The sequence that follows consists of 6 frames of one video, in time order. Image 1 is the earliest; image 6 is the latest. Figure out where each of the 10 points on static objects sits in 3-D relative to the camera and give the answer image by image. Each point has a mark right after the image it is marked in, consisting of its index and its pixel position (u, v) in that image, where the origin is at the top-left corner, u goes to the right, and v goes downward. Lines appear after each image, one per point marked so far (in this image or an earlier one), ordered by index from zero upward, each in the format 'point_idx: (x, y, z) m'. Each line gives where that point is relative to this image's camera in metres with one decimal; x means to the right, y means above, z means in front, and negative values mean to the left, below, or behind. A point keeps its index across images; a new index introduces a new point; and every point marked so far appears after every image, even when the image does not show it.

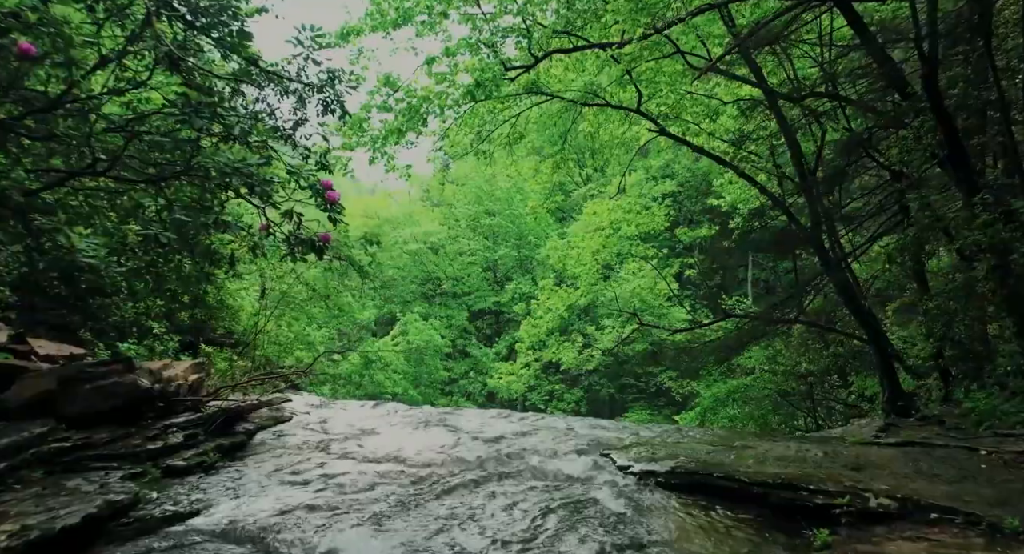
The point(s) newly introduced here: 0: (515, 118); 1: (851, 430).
0: (0.0, +1.9, +9.1) m
1: (+3.7, -1.7, +8.3) m
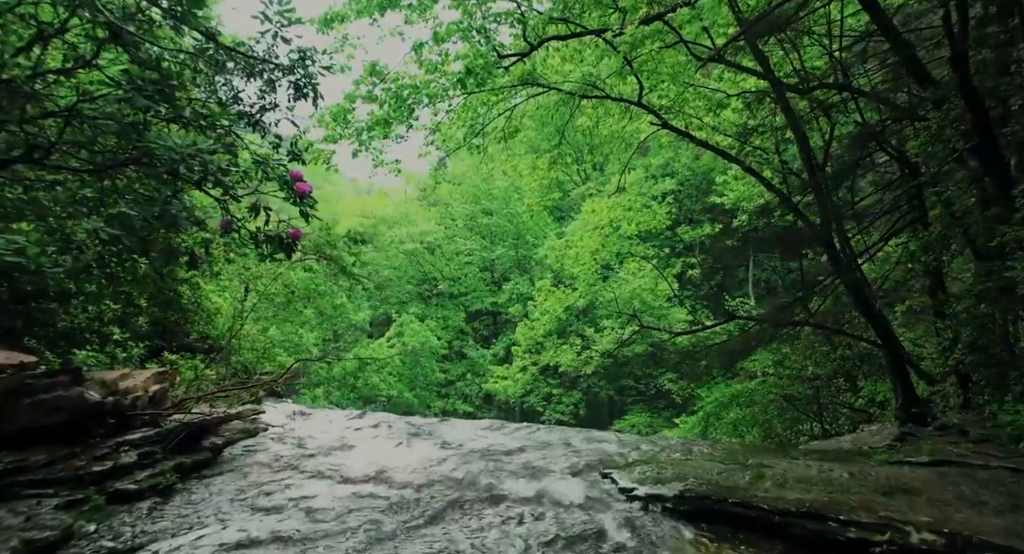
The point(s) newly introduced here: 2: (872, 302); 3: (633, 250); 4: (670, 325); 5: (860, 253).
0: (0.0, +1.9, +8.7) m
1: (+3.6, -1.7, +7.9) m
2: (+3.8, -0.3, +8.2) m
3: (+2.5, +0.6, +15.6) m
4: (+3.1, -0.9, +15.6) m
5: (+3.5, +0.2, +7.8) m
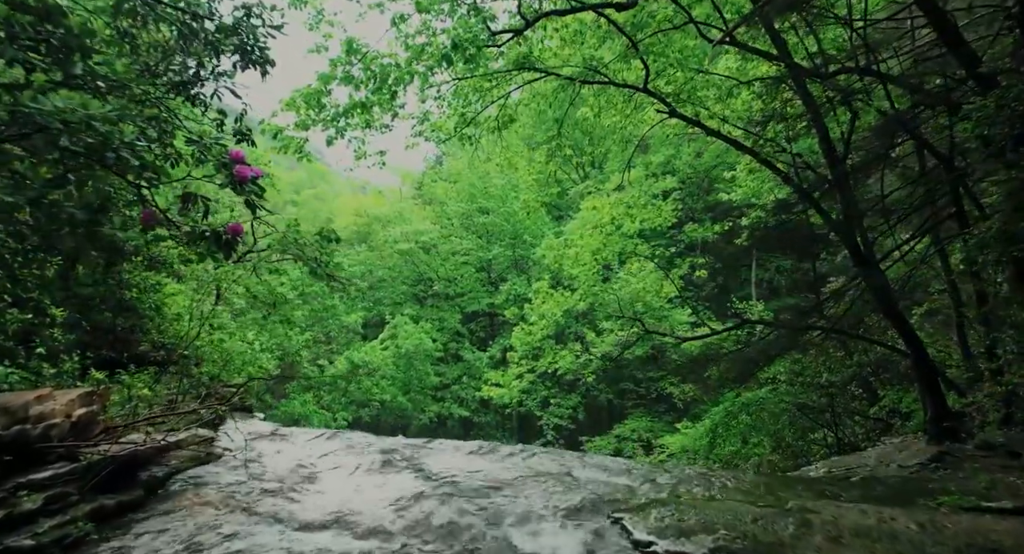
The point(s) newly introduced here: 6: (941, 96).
0: (-0.1, +1.9, +8.0) m
1: (+3.6, -1.7, +7.2) m
2: (+3.8, -0.3, +7.5) m
3: (+2.4, +0.5, +14.9) m
4: (+3.1, -1.0, +14.9) m
5: (+3.4, +0.2, +7.1) m
6: (+3.3, +1.4, +5.9) m
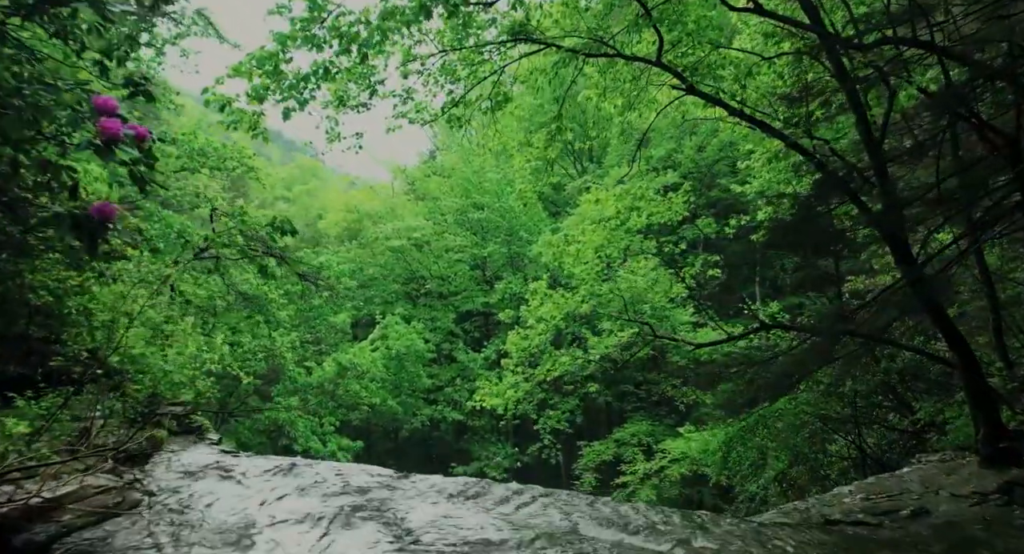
0: (-0.1, +1.9, +7.1) m
1: (+3.5, -1.7, +6.3) m
2: (+3.7, -0.3, +6.6) m
3: (+2.3, +0.6, +14.0) m
4: (+3.0, -0.9, +14.0) m
5: (+3.4, +0.2, +6.3) m
6: (+3.2, +1.4, +5.0) m
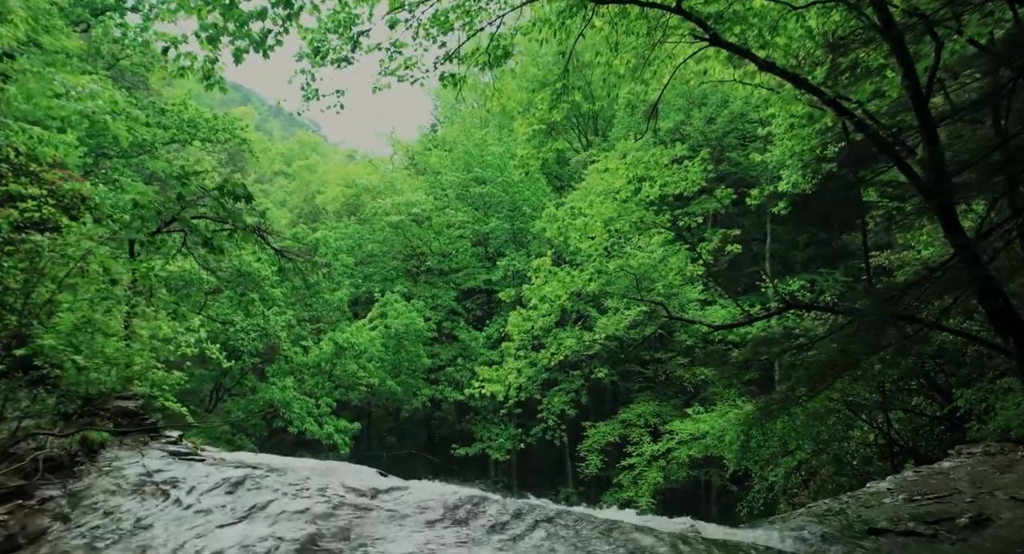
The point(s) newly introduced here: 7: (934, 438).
0: (-0.1, +2.1, +6.3) m
1: (+3.6, -1.5, +5.6) m
2: (+3.7, -0.1, +5.9) m
3: (+2.4, +1.0, +13.3) m
4: (+3.0, -0.5, +13.3) m
5: (+3.4, +0.4, +5.5) m
6: (+3.2, +1.5, +4.2) m
7: (+5.3, -2.0, +9.8) m
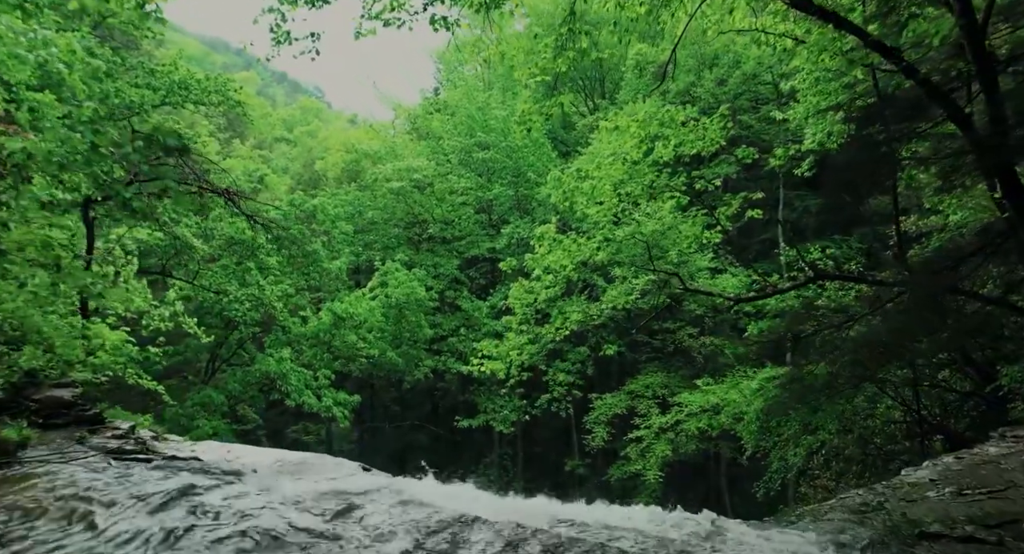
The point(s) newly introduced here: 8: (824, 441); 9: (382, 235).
0: (-0.1, +2.3, +5.5) m
1: (+3.6, -1.3, +5.0) m
2: (+3.7, +0.1, +5.2) m
3: (+2.4, +1.5, +12.5) m
4: (+3.1, 0.0, +12.7) m
5: (+3.4, +0.6, +4.8) m
6: (+3.2, +1.7, +3.5) m
7: (+5.4, -1.6, +9.1) m
8: (+3.8, -2.0, +9.4) m
9: (-3.3, +1.1, +19.6) m
